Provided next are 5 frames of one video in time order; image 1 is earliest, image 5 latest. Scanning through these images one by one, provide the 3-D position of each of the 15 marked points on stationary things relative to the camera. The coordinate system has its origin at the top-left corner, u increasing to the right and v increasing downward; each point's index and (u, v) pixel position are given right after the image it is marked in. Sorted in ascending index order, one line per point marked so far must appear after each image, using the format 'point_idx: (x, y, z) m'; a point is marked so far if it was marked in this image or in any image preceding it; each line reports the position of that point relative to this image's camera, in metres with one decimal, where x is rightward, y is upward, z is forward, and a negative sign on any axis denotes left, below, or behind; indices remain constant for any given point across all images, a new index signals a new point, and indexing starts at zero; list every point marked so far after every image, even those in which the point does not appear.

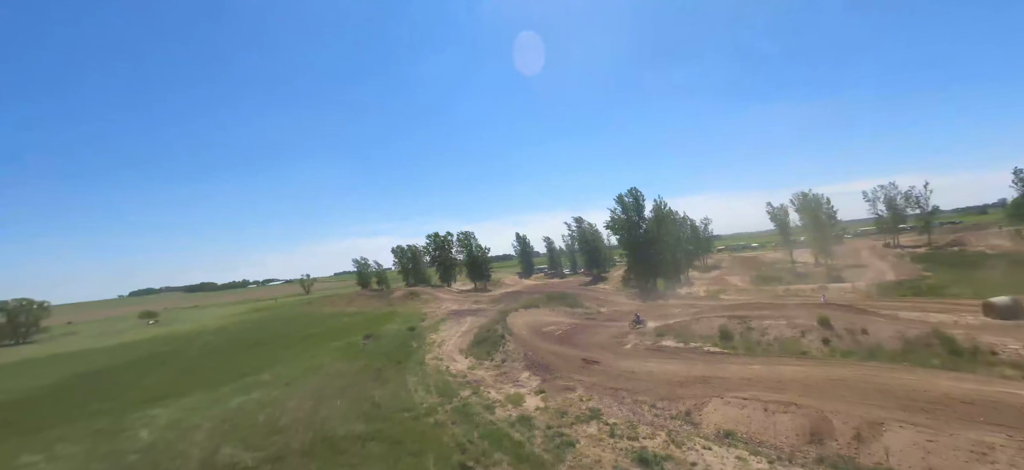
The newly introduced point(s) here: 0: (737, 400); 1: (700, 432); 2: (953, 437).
0: (+7.5, -5.5, +13.8) m
1: (+5.9, -6.1, +13.1) m
2: (+11.2, -5.0, +10.1) m
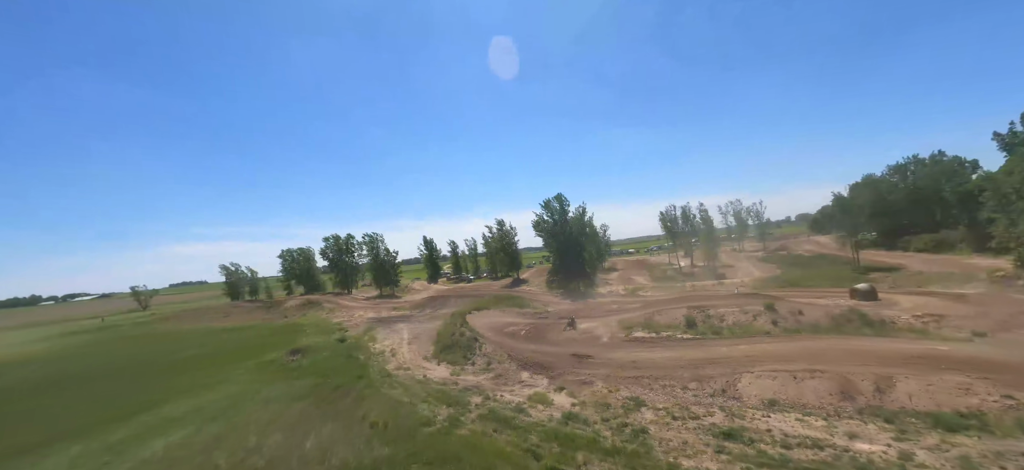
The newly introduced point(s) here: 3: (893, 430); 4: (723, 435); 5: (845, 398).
0: (+9.7, -5.4, +16.2) m
1: (+8.4, -6.0, +15.0) m
2: (+14.5, -4.9, +14.0) m
3: (+11.4, -5.7, +12.4) m
4: (+6.7, -6.3, +13.4) m
5: (+11.1, -5.4, +14.1) m
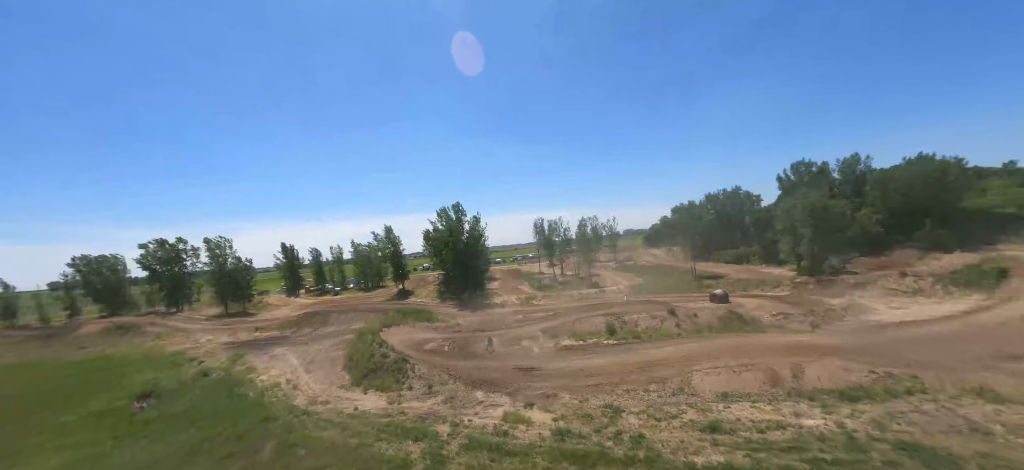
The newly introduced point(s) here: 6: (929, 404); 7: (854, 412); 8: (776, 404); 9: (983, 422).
0: (+8.7, -6.1, +19.0) m
1: (+8.0, -6.7, +17.4) m
2: (+14.0, -5.8, +18.7) m
3: (+11.8, -6.5, +16.1) m
4: (+7.1, -7.0, +15.3) m
5: (+10.9, -6.2, +17.6) m
6: (+15.5, -6.2, +15.7) m
7: (+12.6, -6.5, +15.5) m
8: (+10.2, -6.6, +16.4) m
9: (+16.0, -6.3, +14.4) m
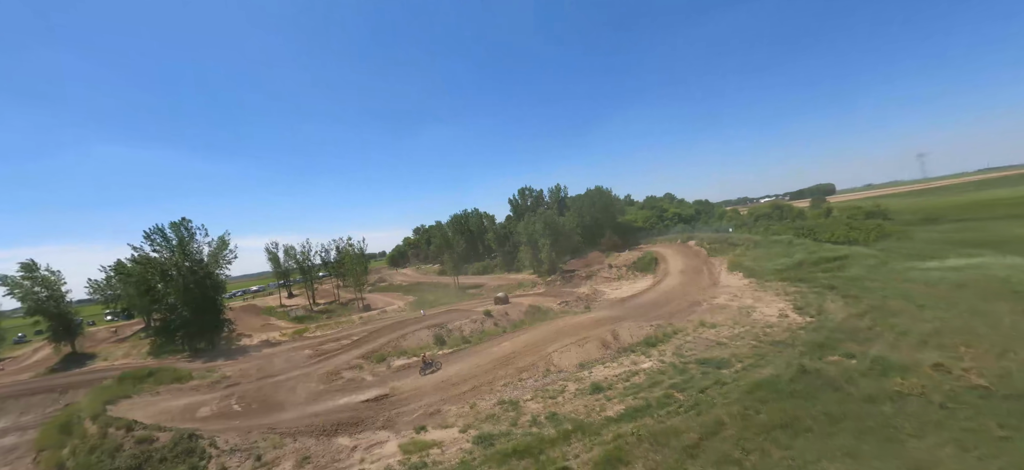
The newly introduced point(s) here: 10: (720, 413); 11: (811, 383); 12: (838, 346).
0: (+2.3, -6.0, +21.7) m
1: (+2.8, -6.4, +20.0) m
2: (+6.6, -5.5, +24.9) m
3: (+6.5, -6.0, +21.4) m
4: (+3.4, -6.5, +17.8) m
5: (+4.8, -5.9, +22.0) m
6: (+9.7, -5.6, +23.4) m
7: (+7.5, -5.9, +21.4) m
8: (+5.1, -6.1, +20.6) m
9: (+10.9, -5.6, +22.7) m
10: (+7.0, -6.1, +14.4) m
11: (+11.1, -5.5, +15.9) m
12: (+14.8, -5.0, +19.4) m
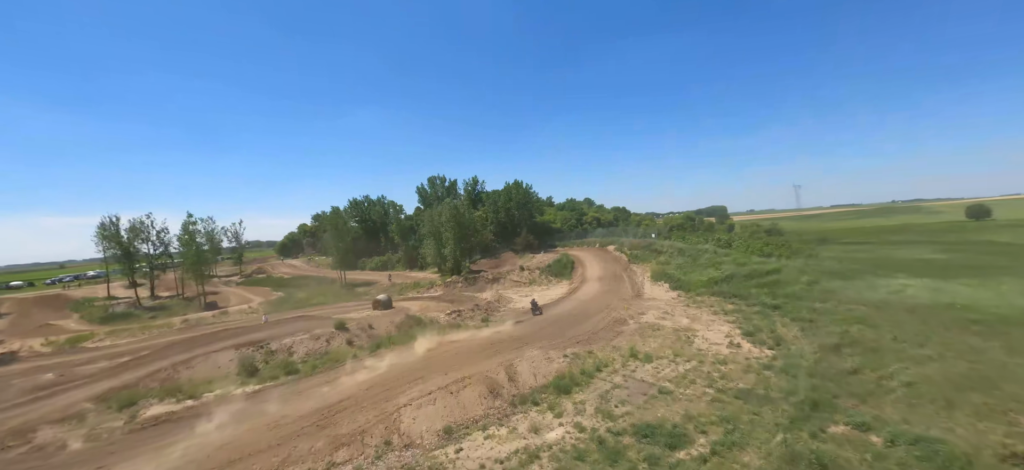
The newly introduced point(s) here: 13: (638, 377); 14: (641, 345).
0: (-3.0, -5.1, +12.8) m
1: (-2.2, -5.6, +11.2) m
2: (+0.6, -4.9, +16.7) m
3: (+1.1, -5.5, +13.2) m
4: (-1.3, -5.8, +9.1) m
5: (-0.6, -5.2, +13.5) m
6: (+3.9, -5.3, +15.8) m
7: (+2.1, -5.4, +13.4) m
8: (-0.1, -5.5, +12.2) m
9: (+5.2, -5.3, +15.3) m
10: (+2.9, -5.6, +6.5) m
11: (+6.7, -5.3, +8.6) m
12: (+9.7, -5.1, +12.8) m
13: (+4.7, -5.3, +15.9) m
14: (+5.9, -5.0, +19.5) m
